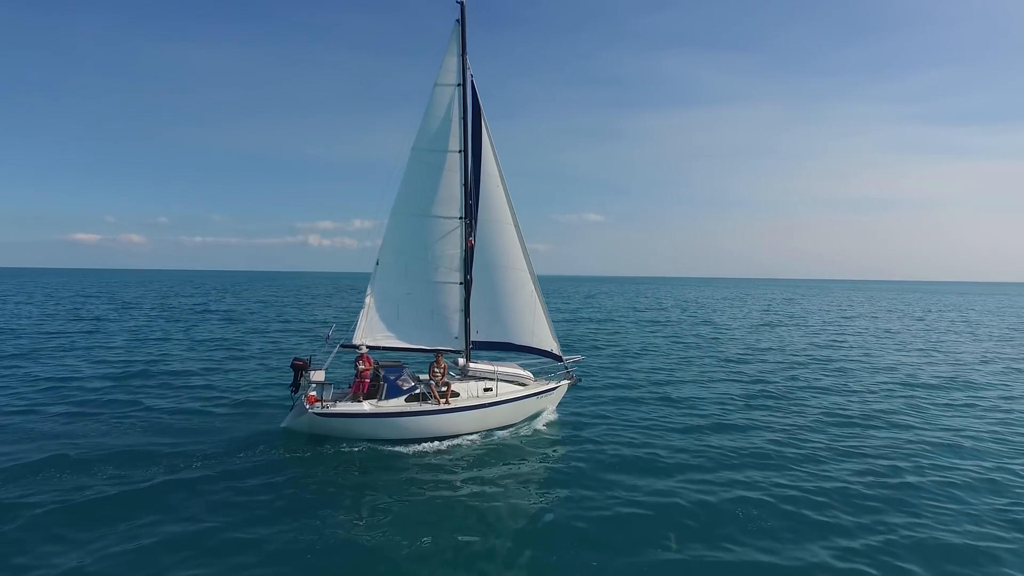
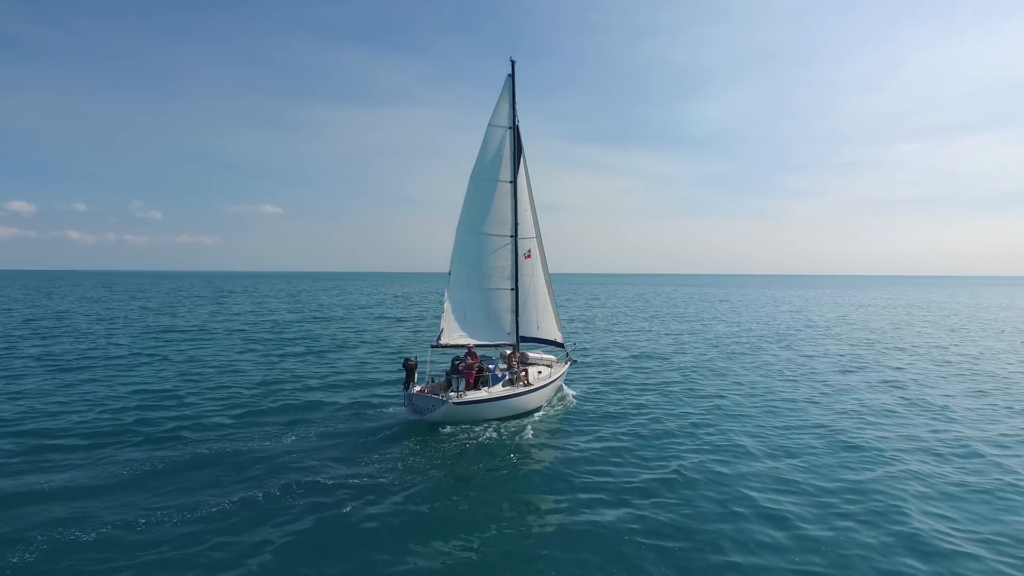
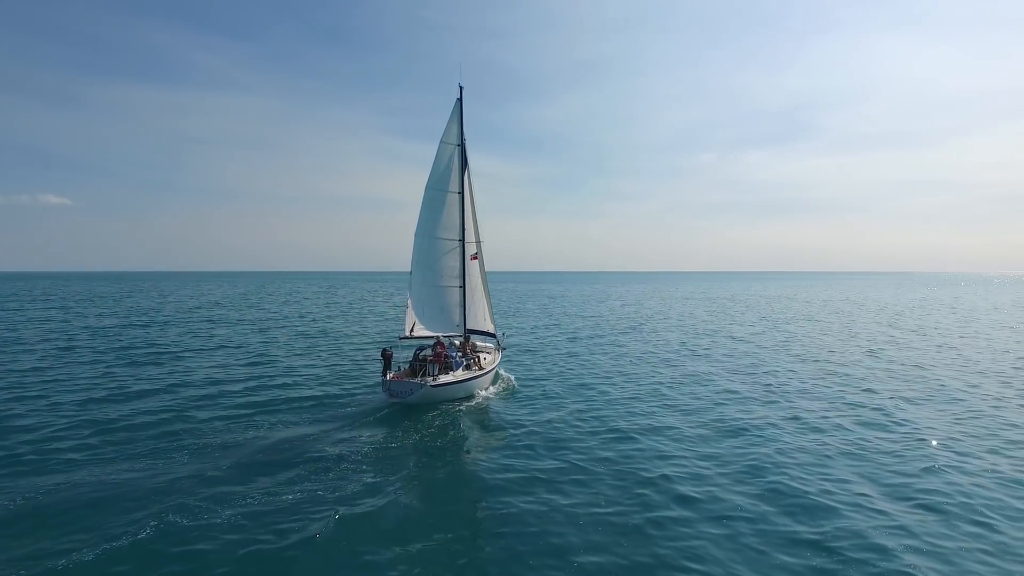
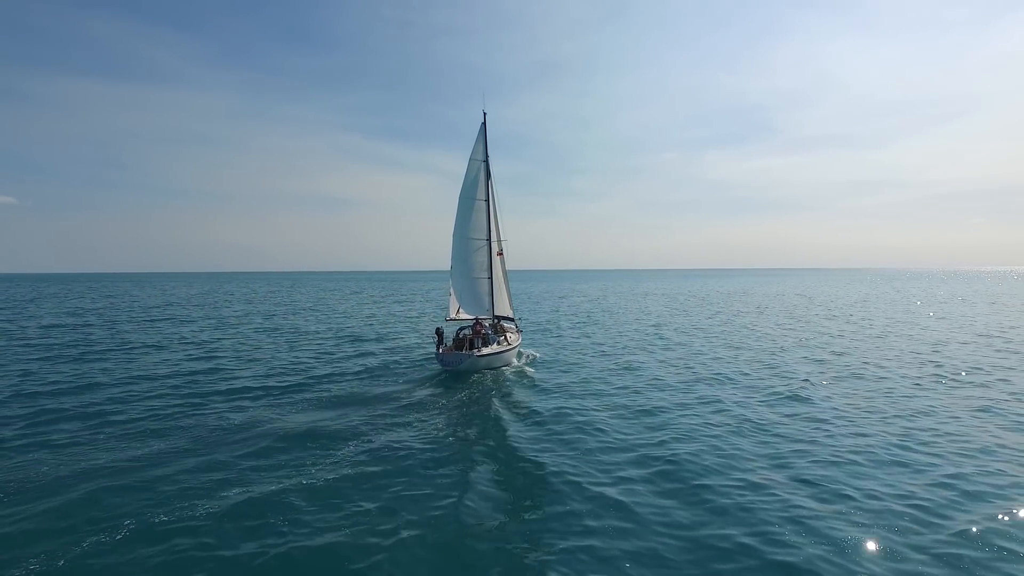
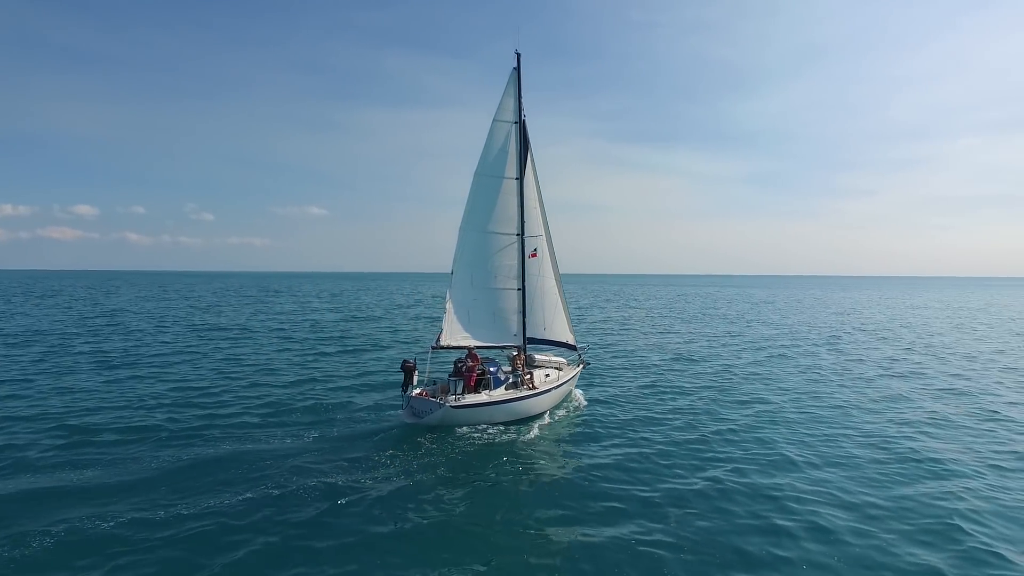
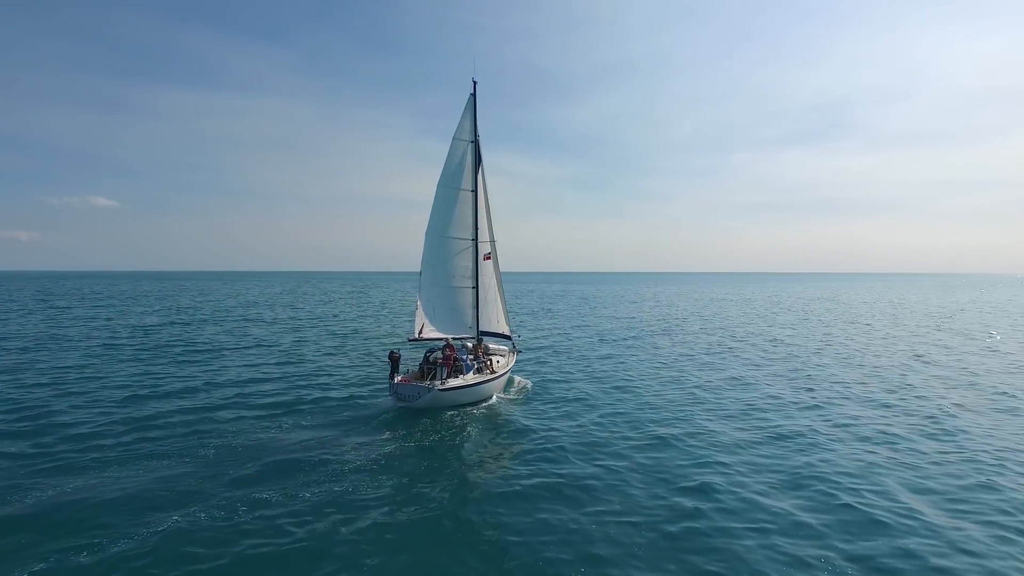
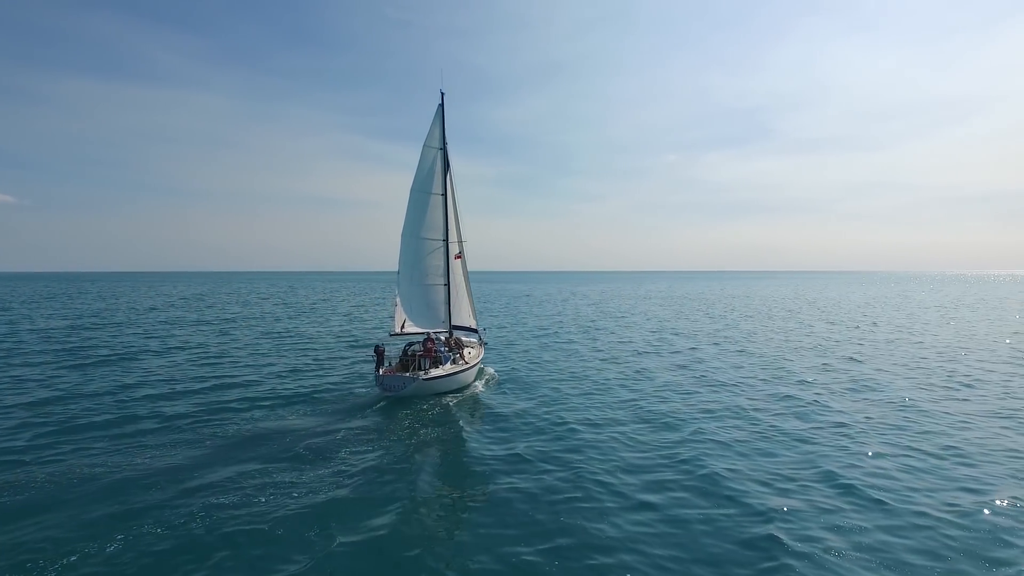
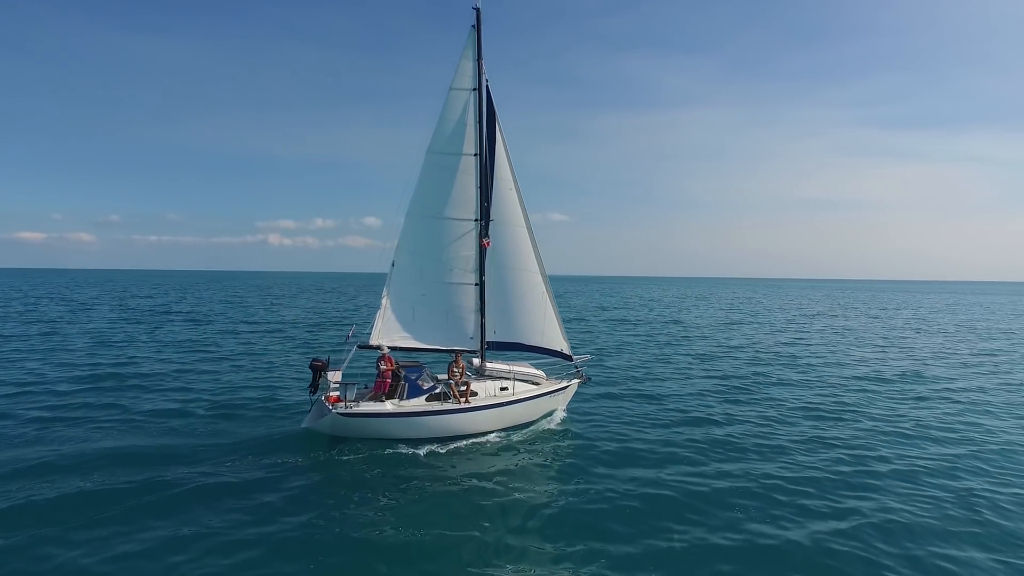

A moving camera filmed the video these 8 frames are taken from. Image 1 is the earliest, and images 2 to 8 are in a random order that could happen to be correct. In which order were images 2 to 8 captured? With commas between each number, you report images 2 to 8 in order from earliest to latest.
8, 5, 2, 6, 3, 7, 4
